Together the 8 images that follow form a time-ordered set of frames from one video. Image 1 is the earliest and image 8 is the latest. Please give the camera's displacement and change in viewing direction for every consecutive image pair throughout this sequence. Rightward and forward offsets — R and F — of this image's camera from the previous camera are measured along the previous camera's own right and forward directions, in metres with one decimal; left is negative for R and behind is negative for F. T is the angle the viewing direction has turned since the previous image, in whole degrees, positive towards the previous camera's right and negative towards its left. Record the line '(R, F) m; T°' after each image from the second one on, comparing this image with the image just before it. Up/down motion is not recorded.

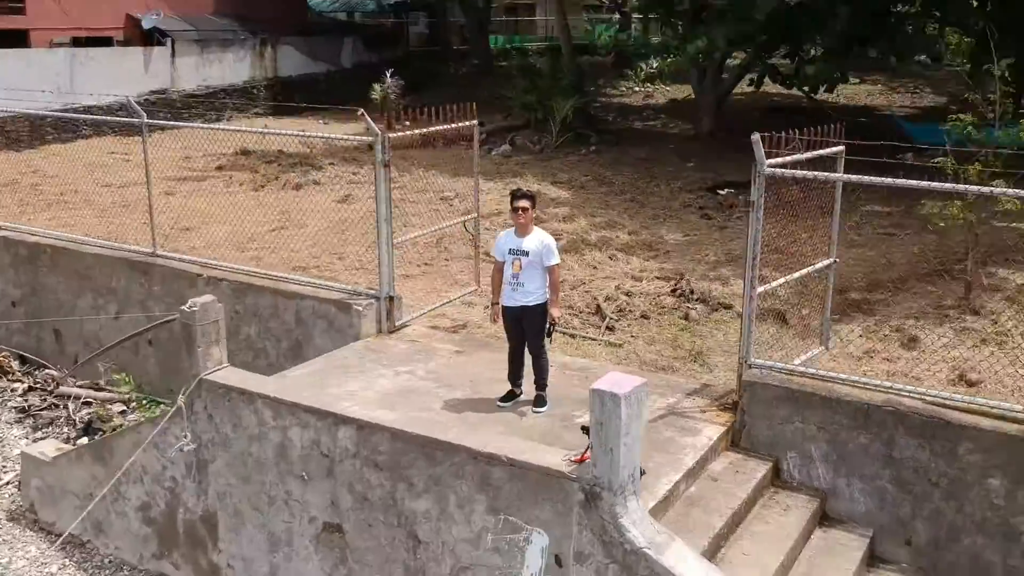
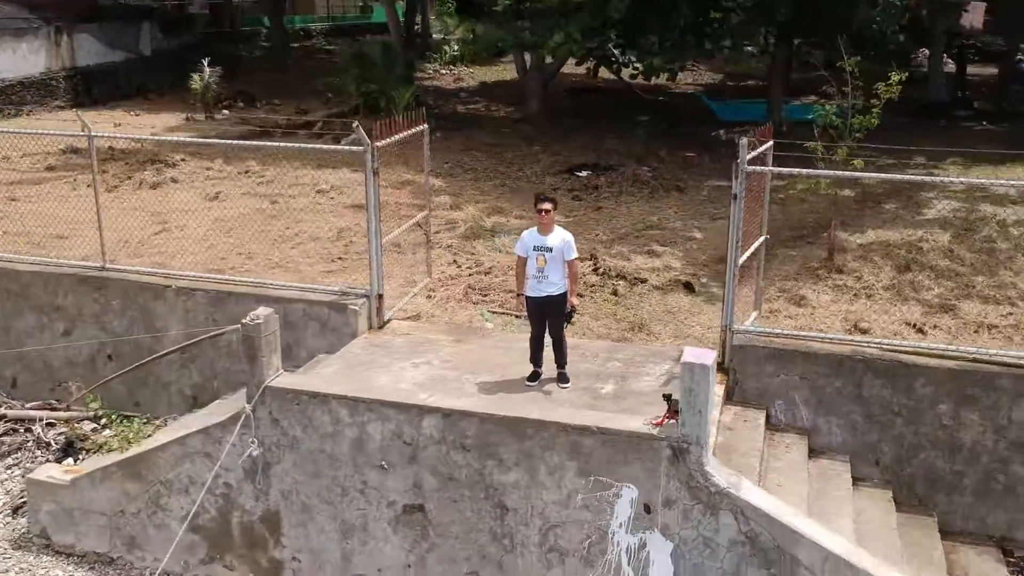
(-1.5, -0.4) m; +14°
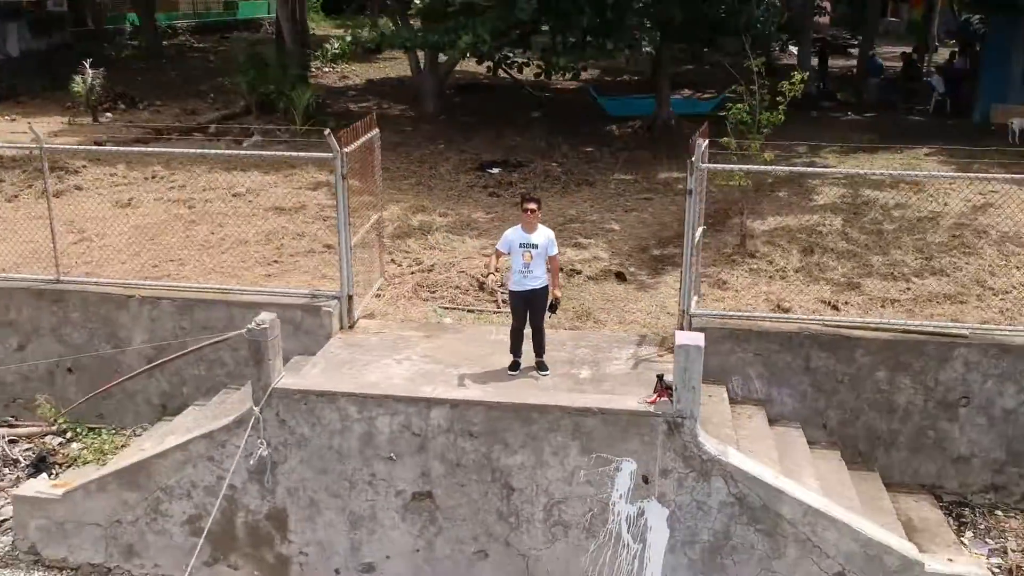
(-0.8, -0.3) m; +8°
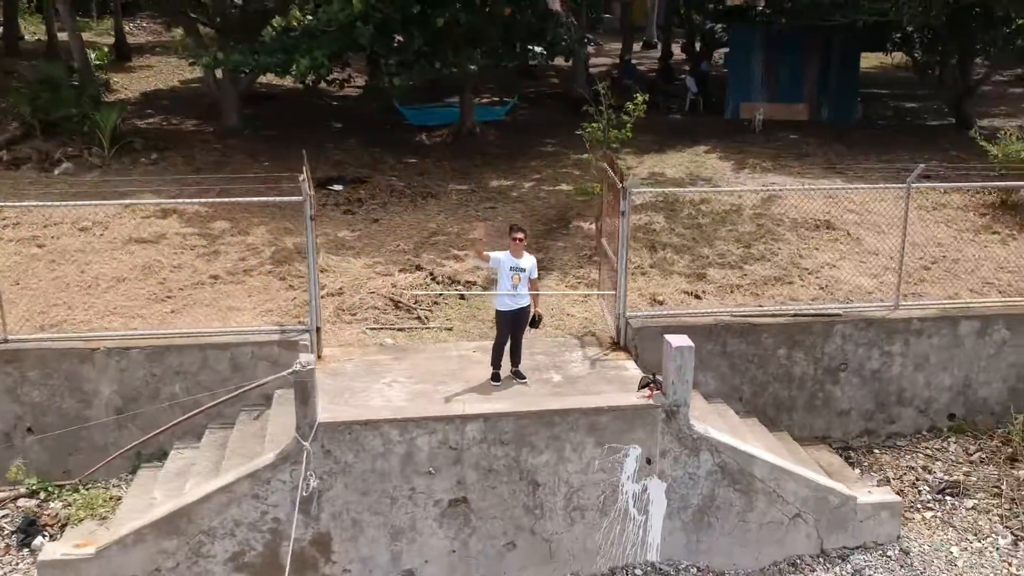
(-1.8, -0.6) m; +16°
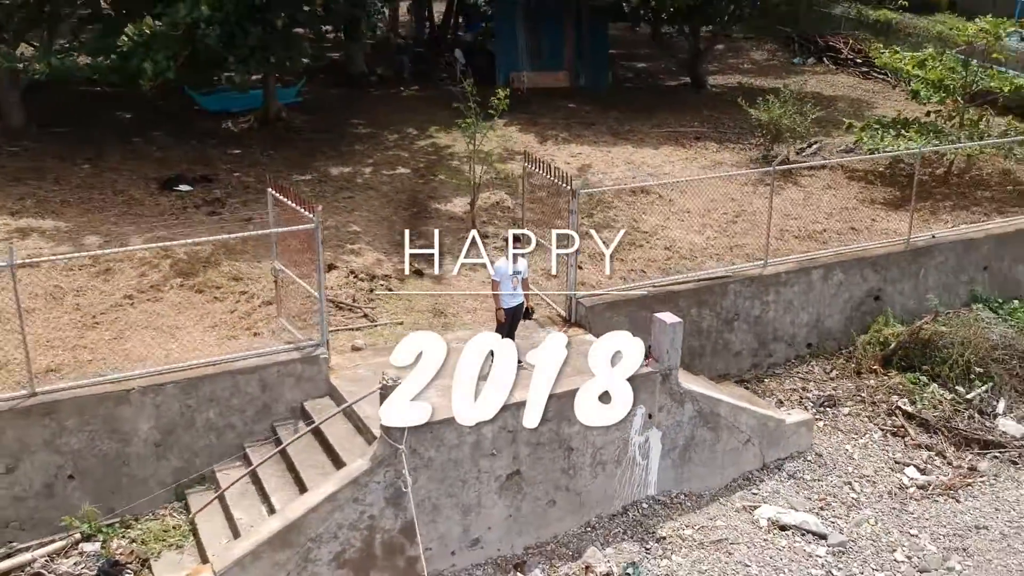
(-2.5, -0.7) m; +18°
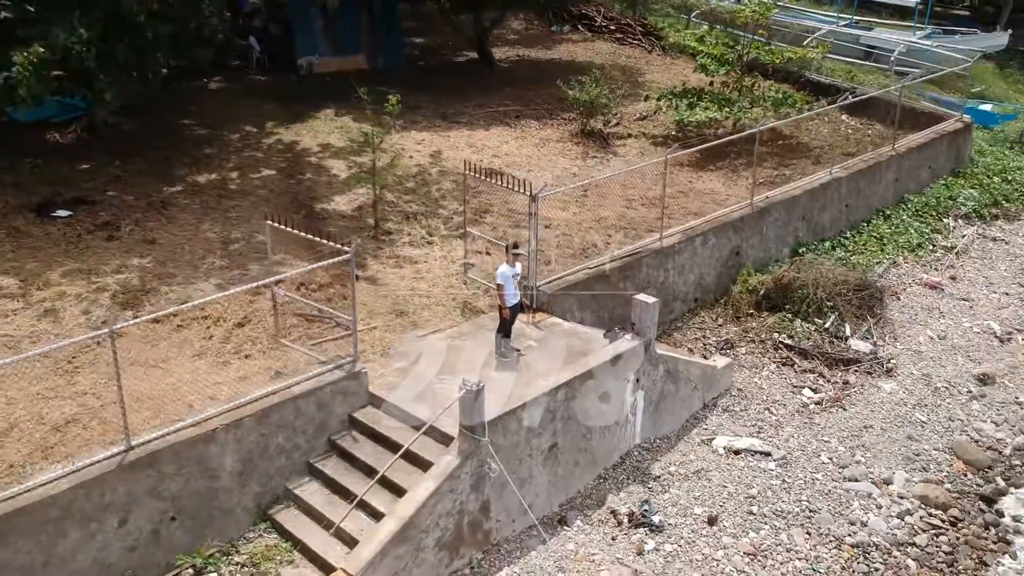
(-2.7, -0.8) m; +17°
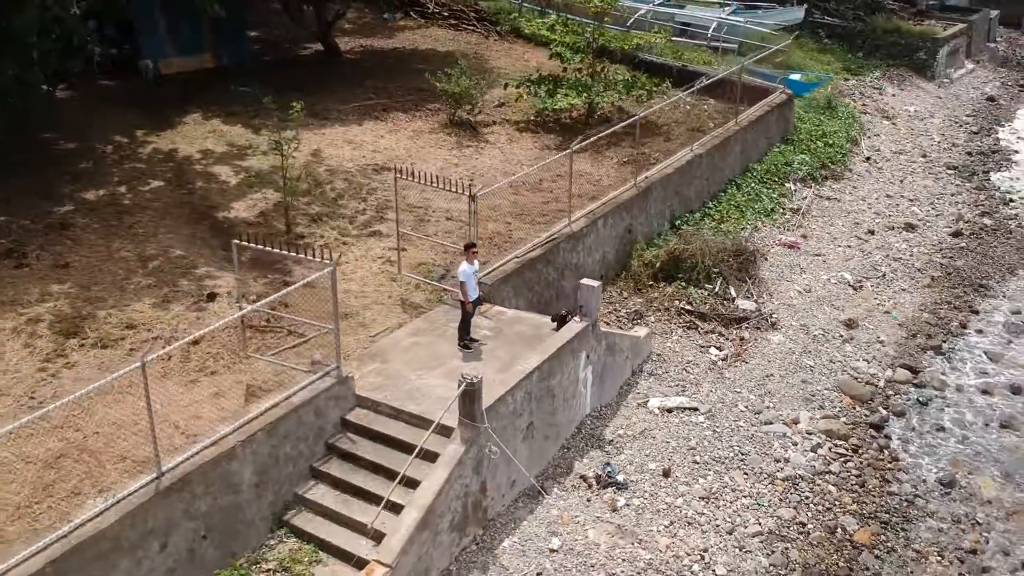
(-1.6, -0.6) m; +12°
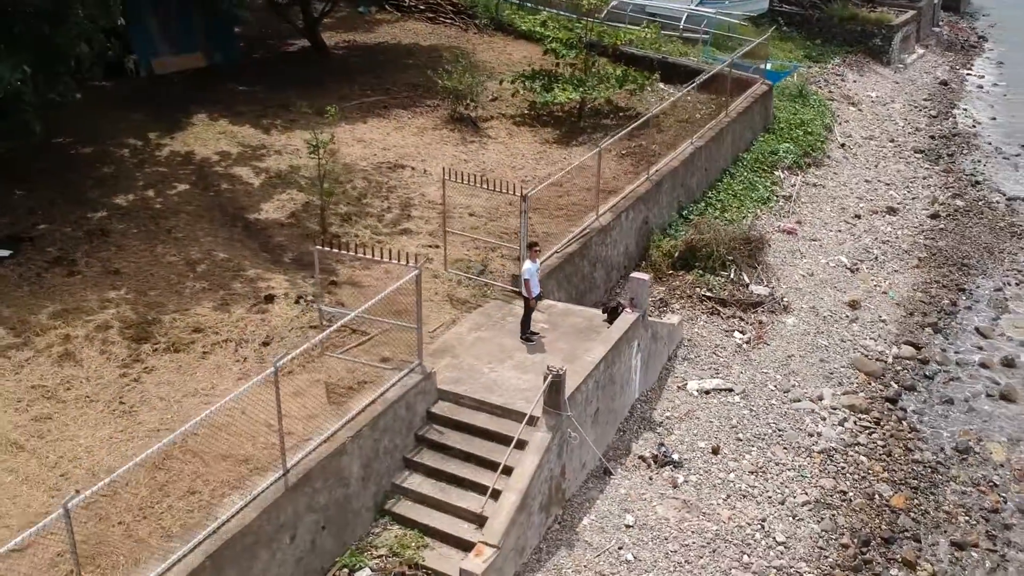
(-1.4, -0.6) m; +4°
